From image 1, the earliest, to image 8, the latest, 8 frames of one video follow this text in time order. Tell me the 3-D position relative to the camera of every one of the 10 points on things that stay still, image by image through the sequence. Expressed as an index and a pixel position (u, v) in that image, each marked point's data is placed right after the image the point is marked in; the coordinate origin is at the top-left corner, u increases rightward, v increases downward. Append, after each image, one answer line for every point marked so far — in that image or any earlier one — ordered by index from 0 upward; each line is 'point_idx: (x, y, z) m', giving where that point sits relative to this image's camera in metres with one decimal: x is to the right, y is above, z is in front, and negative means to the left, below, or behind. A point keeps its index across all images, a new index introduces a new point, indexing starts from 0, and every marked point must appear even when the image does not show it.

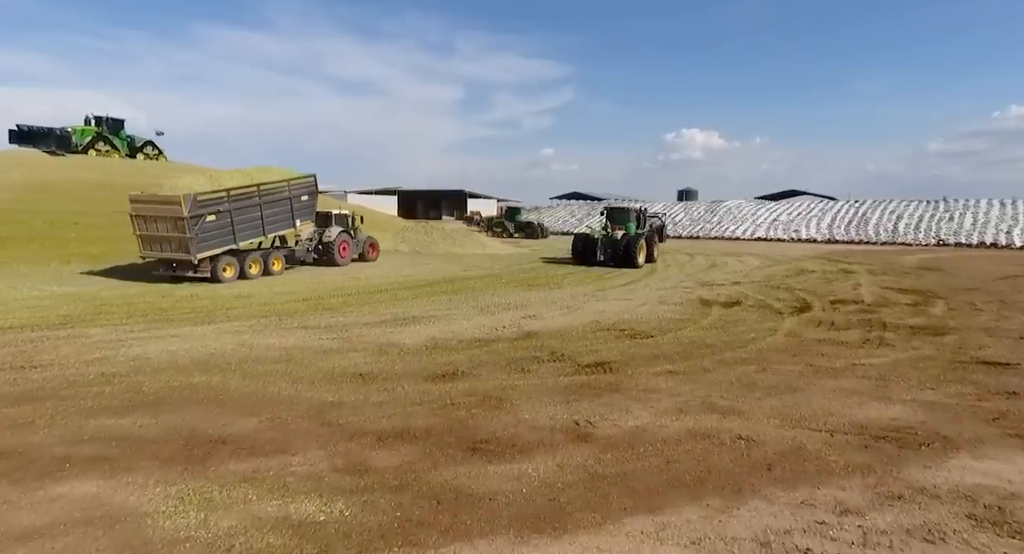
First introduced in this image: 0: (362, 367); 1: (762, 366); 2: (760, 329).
0: (-1.7, -1.0, +6.1) m
1: (+3.0, -1.1, +6.4) m
2: (+4.0, -0.8, +8.4) m
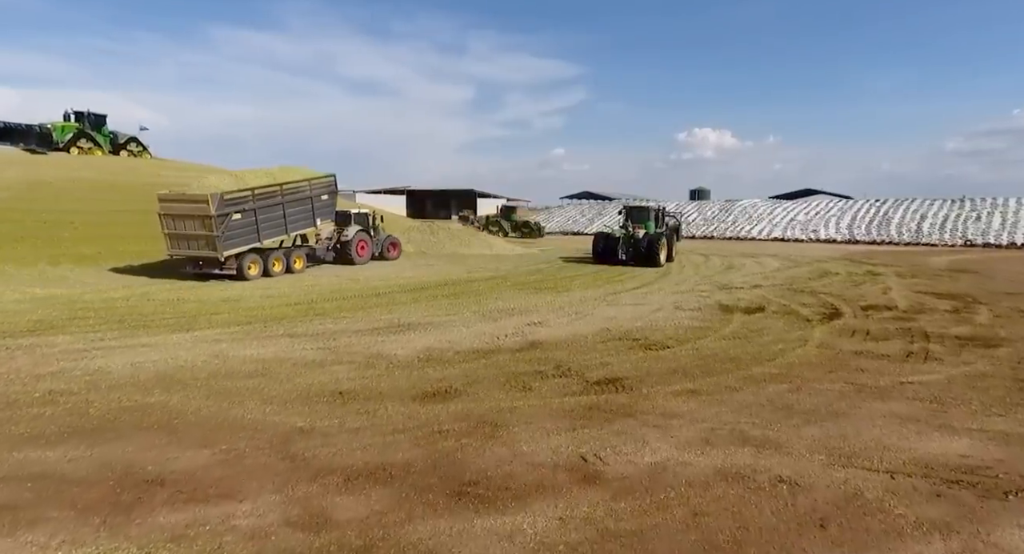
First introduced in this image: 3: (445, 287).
0: (-1.7, -1.1, +5.5) m
1: (+3.0, -1.1, +5.7) m
2: (+4.0, -0.9, +7.7) m
3: (-1.6, -0.2, +12.3) m
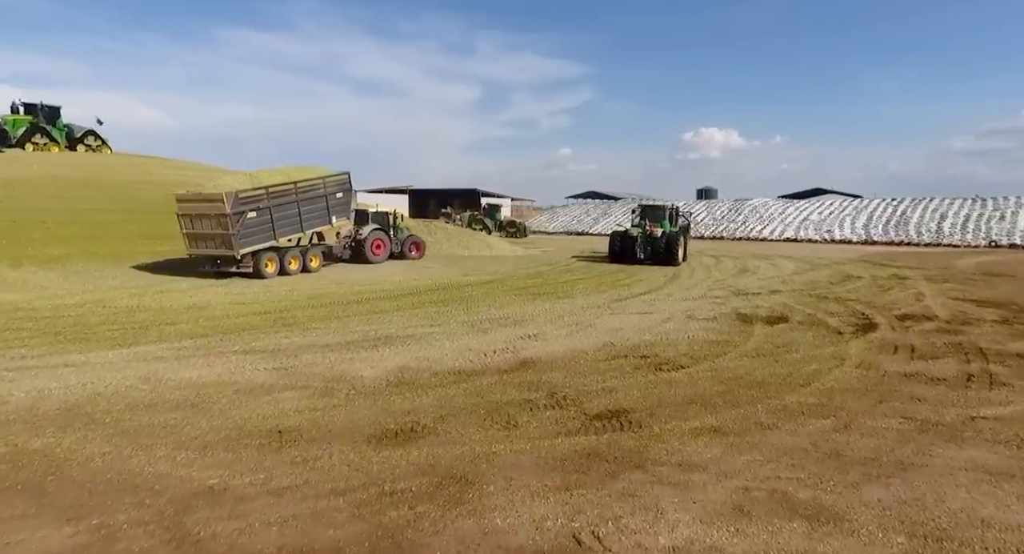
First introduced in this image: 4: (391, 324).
0: (-1.9, -1.2, +4.5) m
1: (+2.9, -1.2, +4.6) m
2: (+3.9, -1.0, +6.6) m
3: (-1.7, -0.3, +11.3) m
4: (-1.9, -0.7, +8.2) m
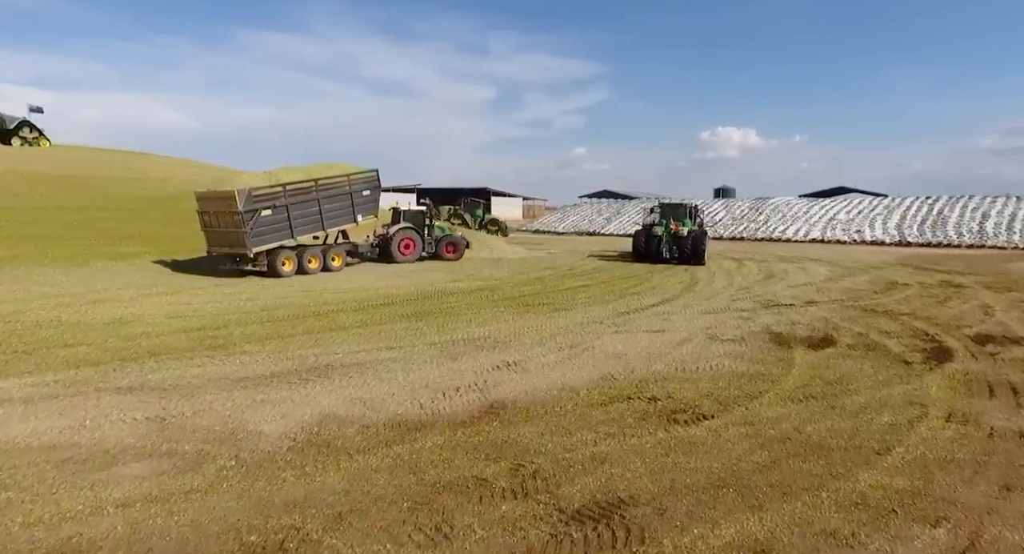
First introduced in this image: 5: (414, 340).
0: (-2.3, -1.3, +2.9) m
1: (+2.5, -1.4, +2.9) m
2: (+3.5, -1.2, +4.9) m
3: (-1.8, -0.5, +9.8) m
4: (-2.1, -0.9, +6.7) m
5: (-1.3, -0.8, +7.1) m
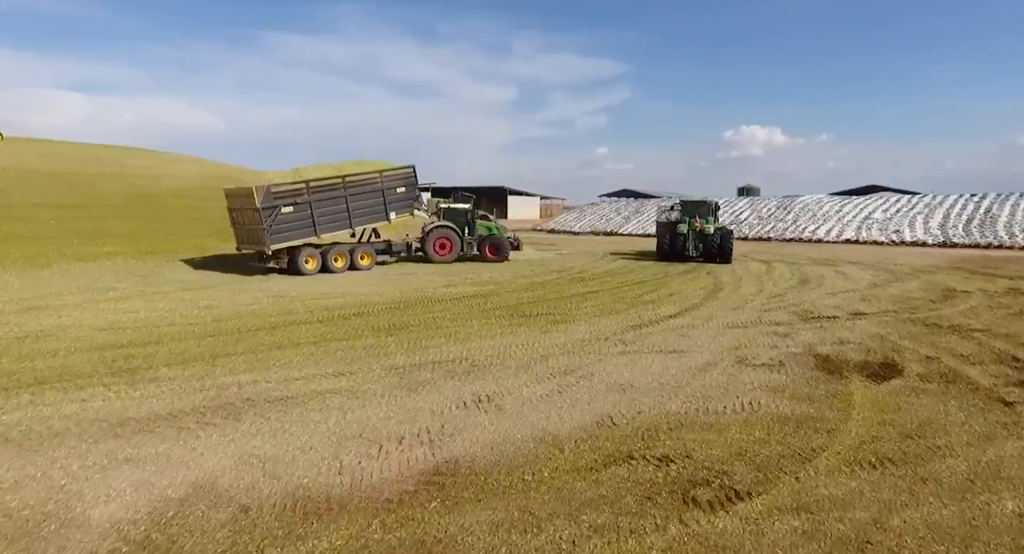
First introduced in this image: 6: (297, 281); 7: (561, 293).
0: (-2.6, -1.4, +1.7) m
1: (+2.1, -1.5, +1.5) m
2: (+3.2, -1.3, +3.4) m
3: (-2.0, -0.6, +8.5) m
4: (-2.4, -1.0, +5.4) m
5: (-1.5, -0.9, +5.8) m
6: (-5.3, -0.1, +12.5) m
7: (+1.1, -0.3, +11.1) m
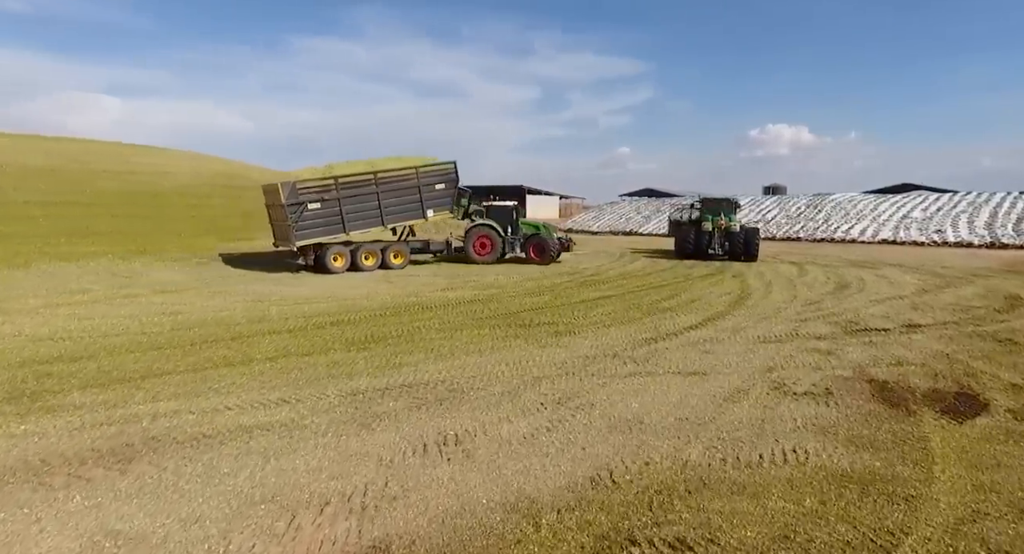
0: (-2.9, -1.5, +0.8) m
1: (+1.8, -1.6, +0.4) m
2: (+3.0, -1.4, +2.3) m
3: (-2.0, -0.6, +7.5) m
4: (-2.5, -1.0, +4.5) m
5: (-1.7, -1.0, +4.9) m
6: (-5.2, -0.1, +11.7) m
7: (+1.1, -0.4, +10.1) m
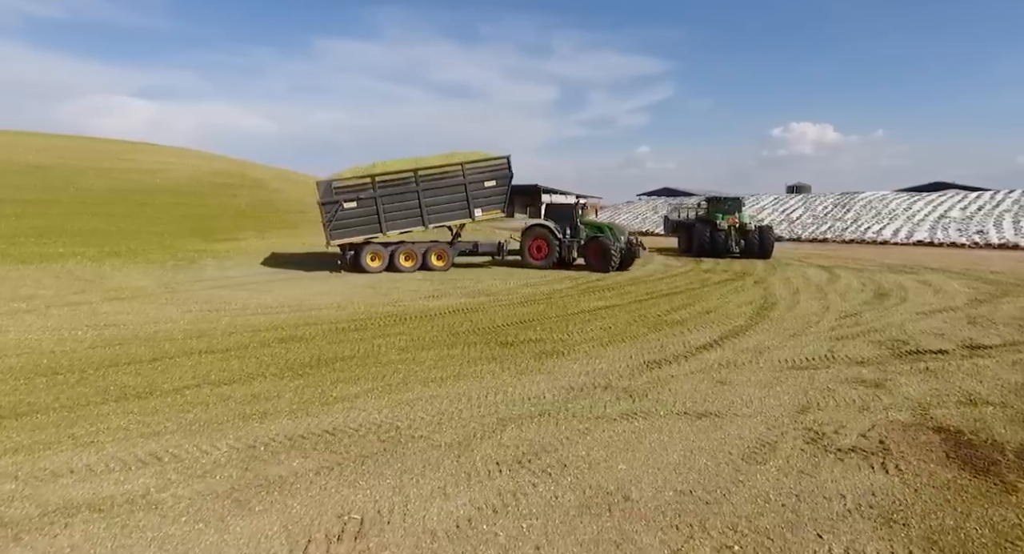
0: (-3.4, -1.6, -0.3) m
1: (+1.3, -1.7, -0.8) m
2: (+2.6, -1.5, +1.0) m
3: (-2.2, -0.7, +6.5) m
4: (-2.9, -1.1, +3.4) m
5: (-2.0, -1.1, +3.8) m
6: (-5.3, -0.2, +10.7) m
7: (+1.0, -0.5, +8.9) m
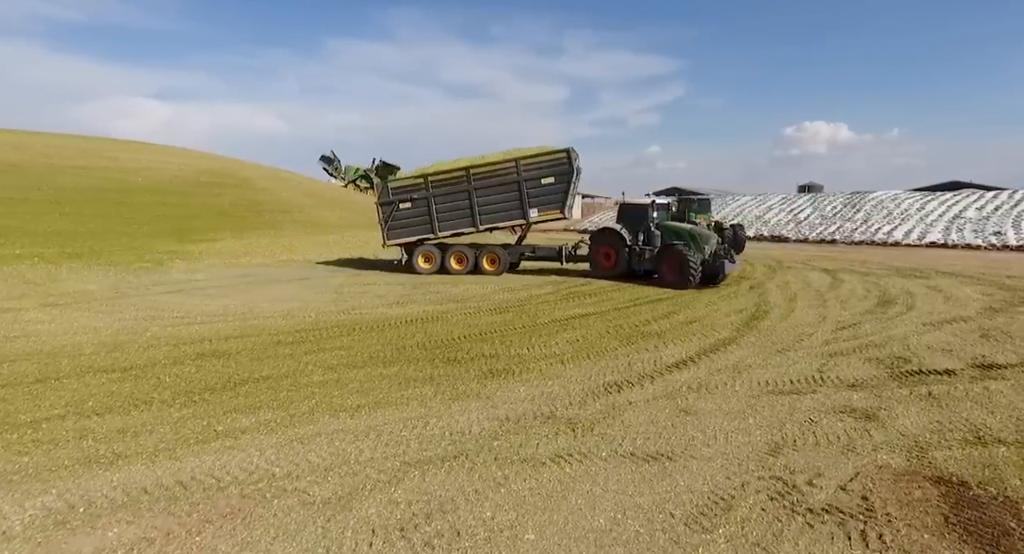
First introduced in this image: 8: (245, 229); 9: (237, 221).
0: (-4.1, -1.7, -0.9) m
1: (+0.6, -1.8, -1.5) m
2: (+1.9, -1.6, +0.3) m
3: (-2.8, -0.8, +5.8) m
4: (-3.5, -1.2, +2.7) m
5: (-2.6, -1.2, +3.1) m
6: (-5.8, -0.3, +10.1) m
7: (+0.4, -0.6, +8.1) m
8: (-8.5, +1.5, +16.9) m
9: (-9.1, +1.8, +17.6) m
